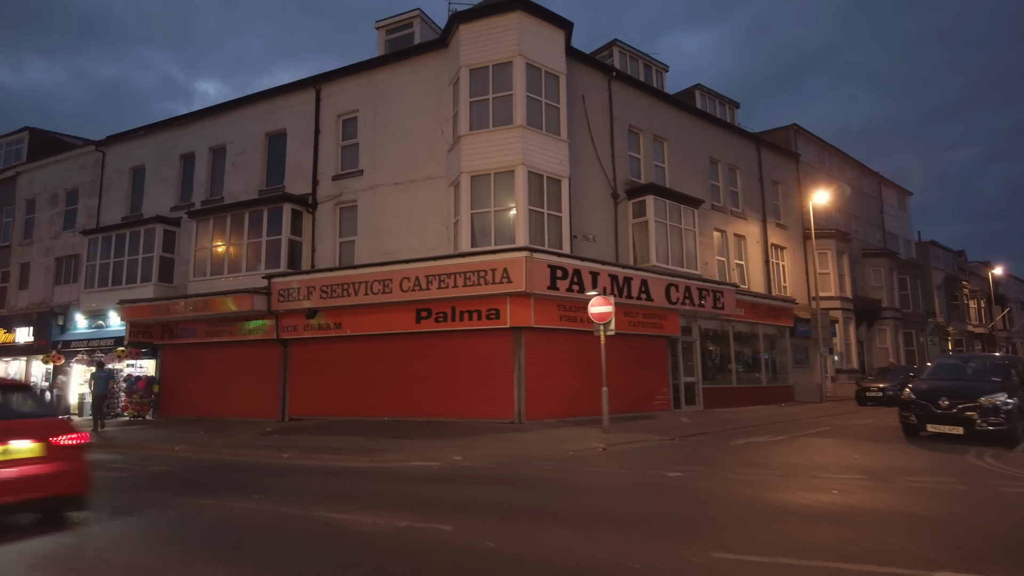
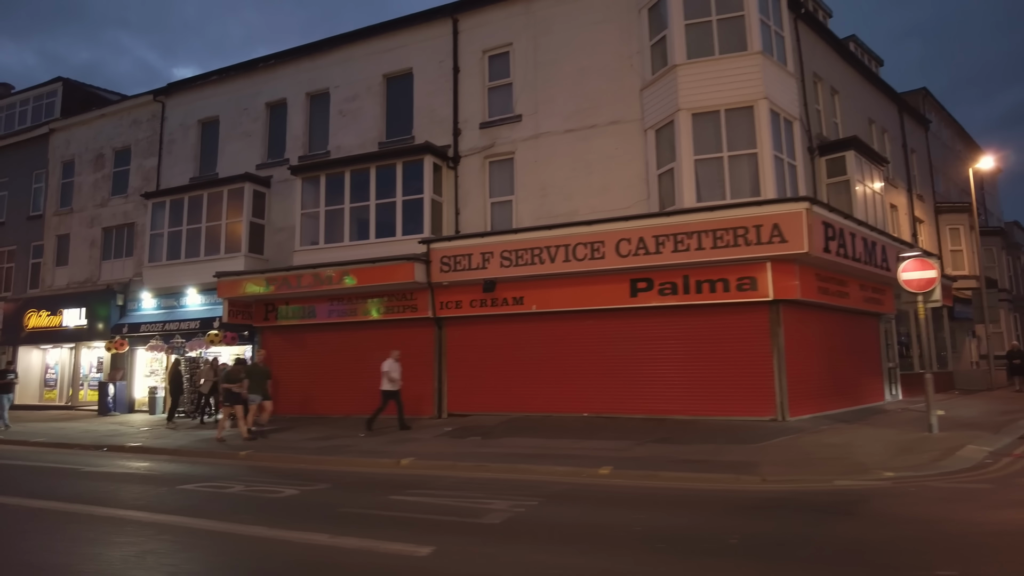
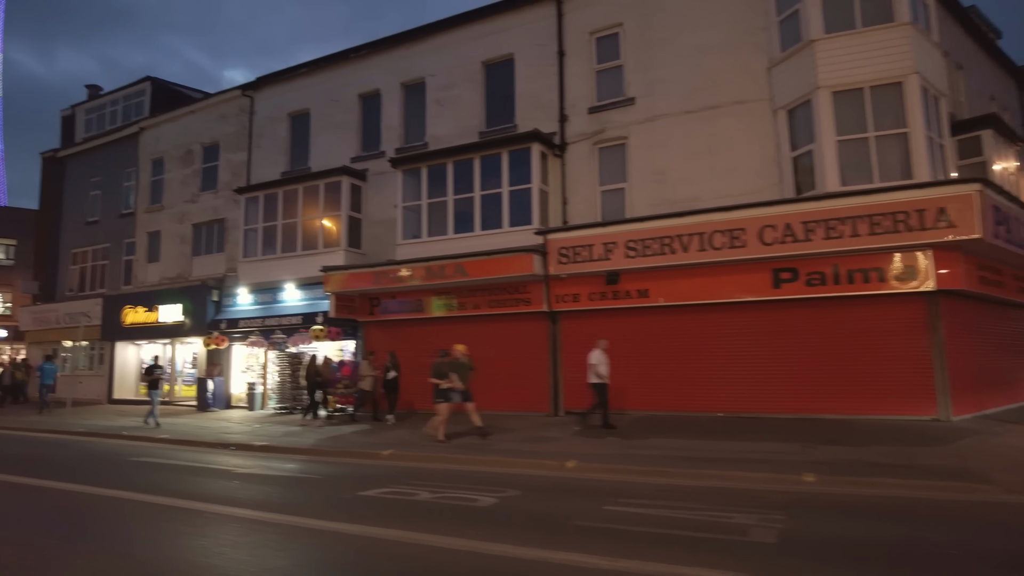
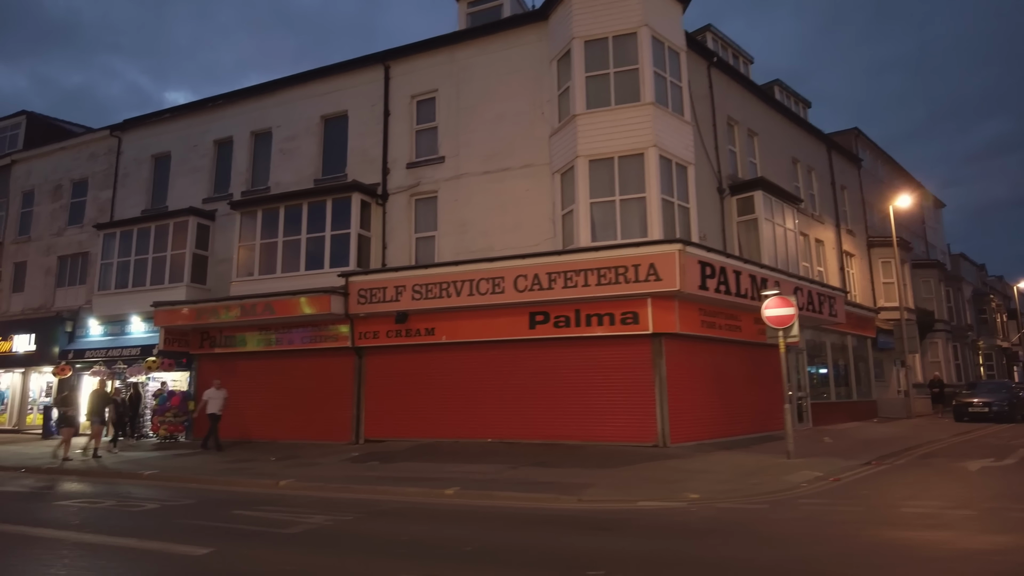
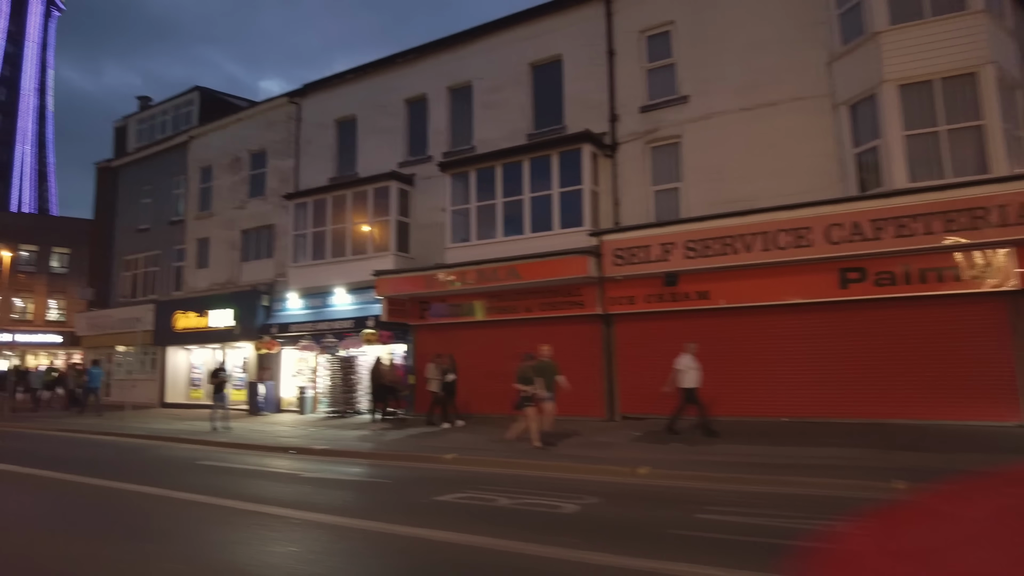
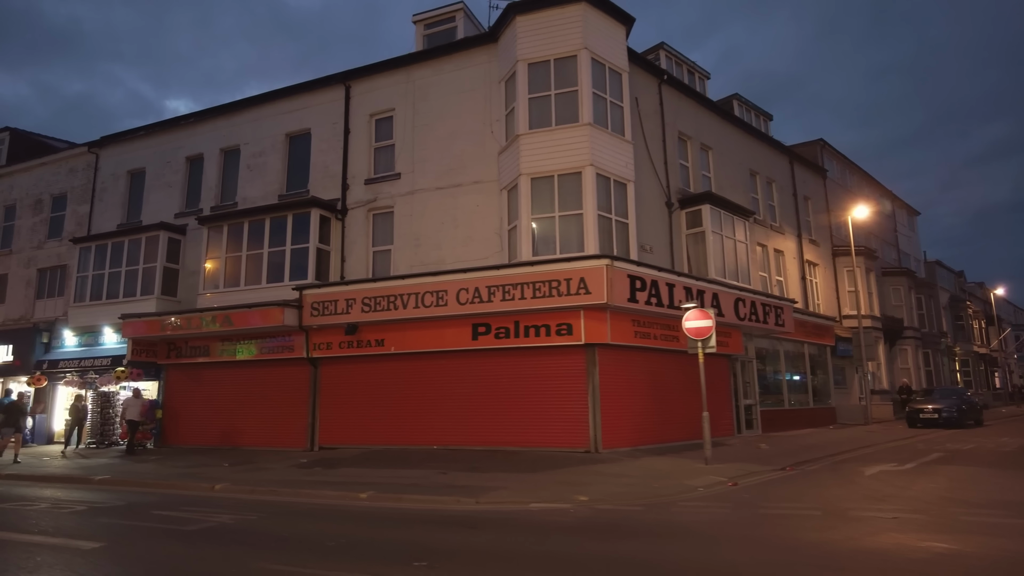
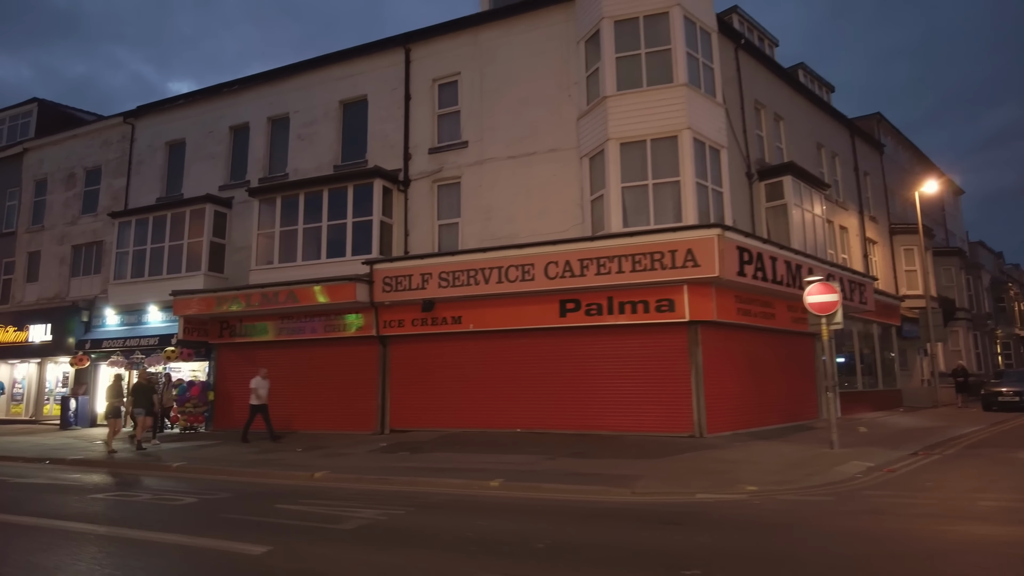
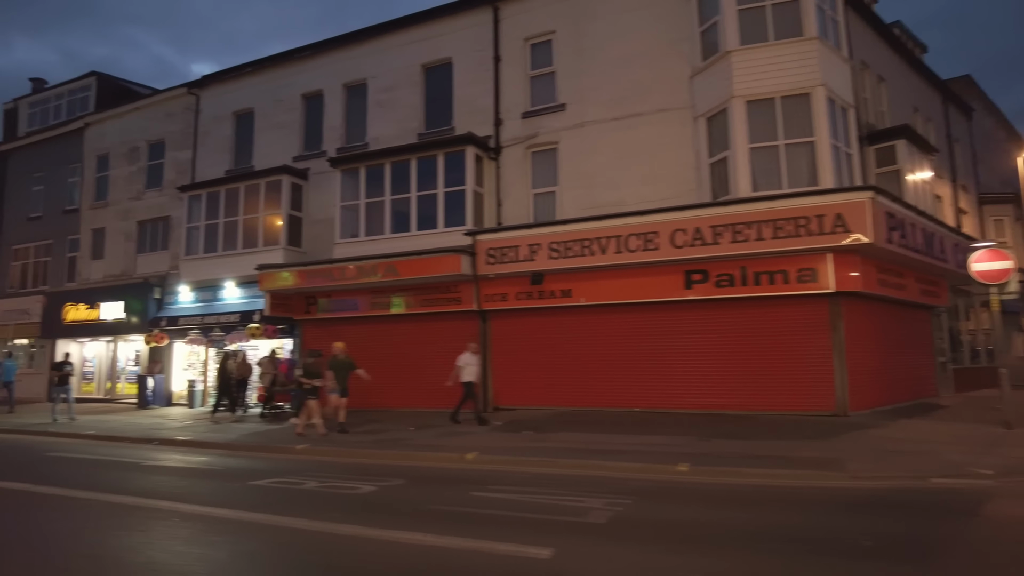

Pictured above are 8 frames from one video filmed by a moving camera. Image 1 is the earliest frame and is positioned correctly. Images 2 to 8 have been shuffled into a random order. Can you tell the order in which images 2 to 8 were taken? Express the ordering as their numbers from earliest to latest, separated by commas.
6, 4, 7, 2, 8, 3, 5
